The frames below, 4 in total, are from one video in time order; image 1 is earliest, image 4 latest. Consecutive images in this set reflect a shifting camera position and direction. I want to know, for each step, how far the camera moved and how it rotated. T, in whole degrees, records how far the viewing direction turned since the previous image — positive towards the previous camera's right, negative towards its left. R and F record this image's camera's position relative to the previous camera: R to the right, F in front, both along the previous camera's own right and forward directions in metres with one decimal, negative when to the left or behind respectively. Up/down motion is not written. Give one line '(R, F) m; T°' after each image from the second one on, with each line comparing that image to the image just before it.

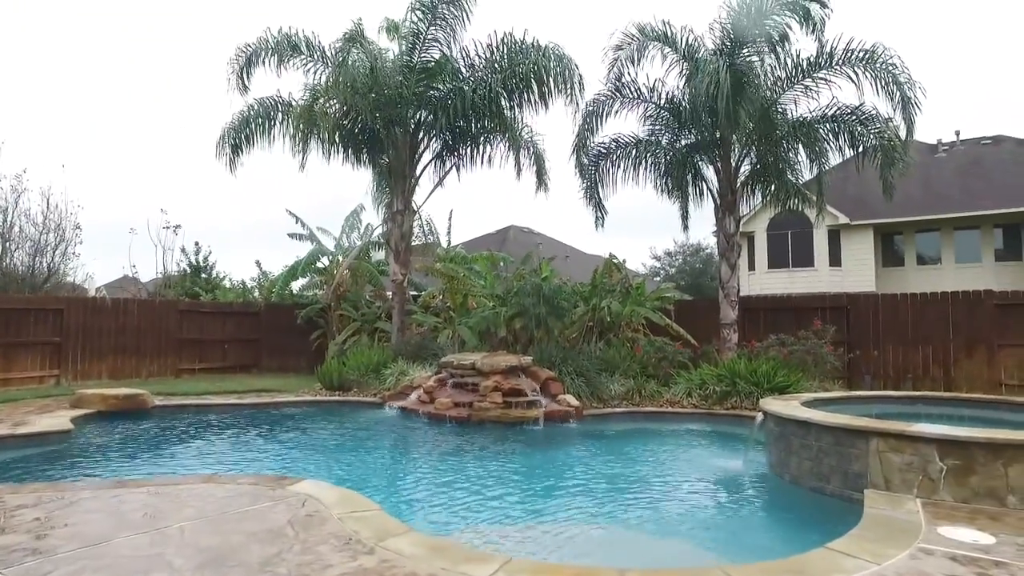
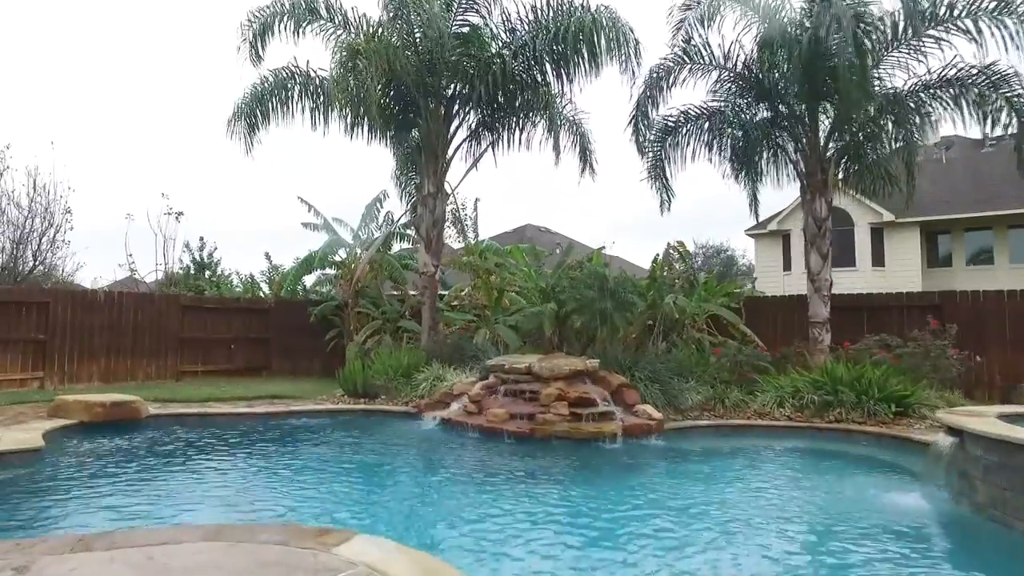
(-0.9, +1.7) m; 0°
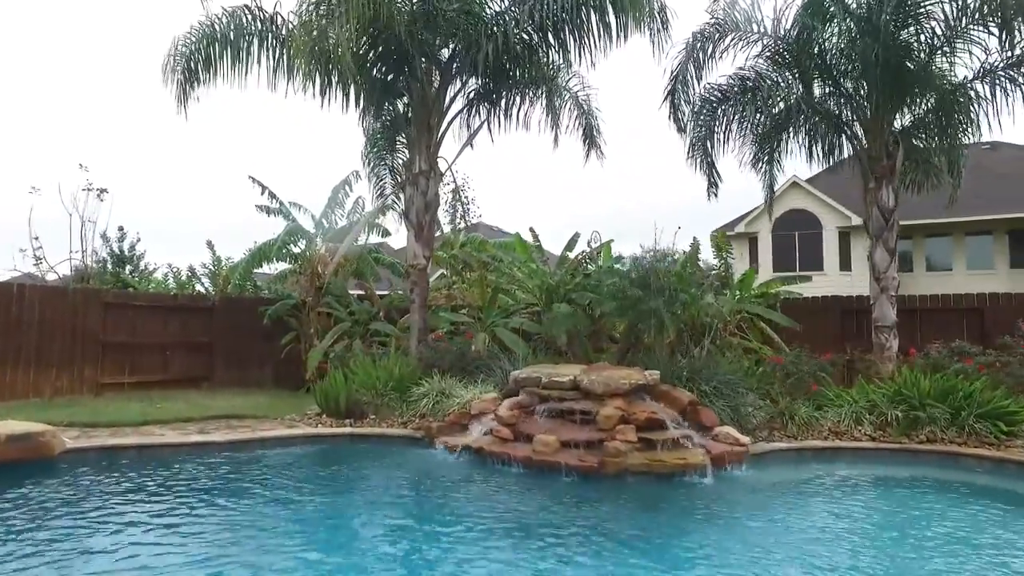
(-1.3, +2.0) m; +6°
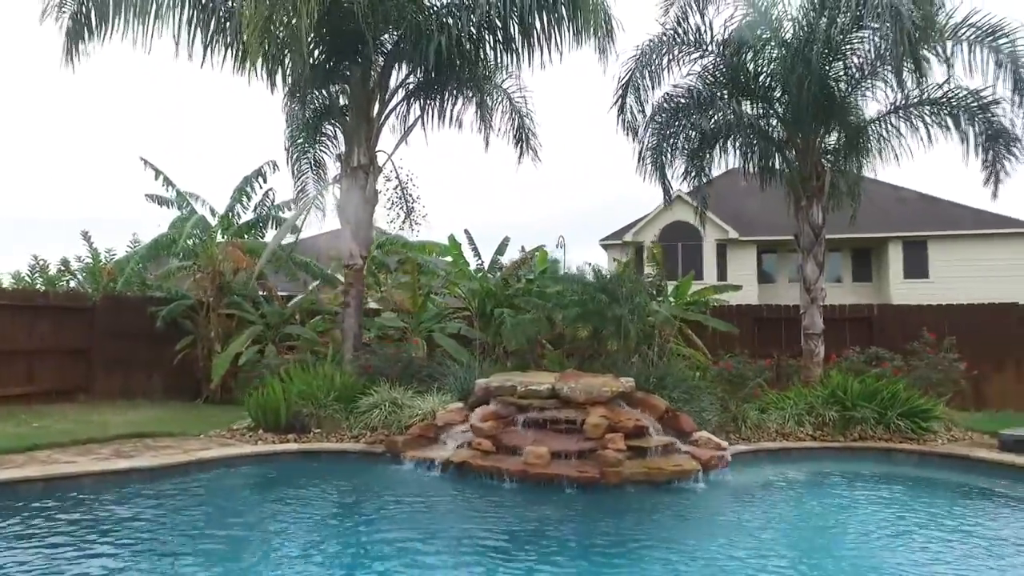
(-1.2, +0.5) m; +12°
